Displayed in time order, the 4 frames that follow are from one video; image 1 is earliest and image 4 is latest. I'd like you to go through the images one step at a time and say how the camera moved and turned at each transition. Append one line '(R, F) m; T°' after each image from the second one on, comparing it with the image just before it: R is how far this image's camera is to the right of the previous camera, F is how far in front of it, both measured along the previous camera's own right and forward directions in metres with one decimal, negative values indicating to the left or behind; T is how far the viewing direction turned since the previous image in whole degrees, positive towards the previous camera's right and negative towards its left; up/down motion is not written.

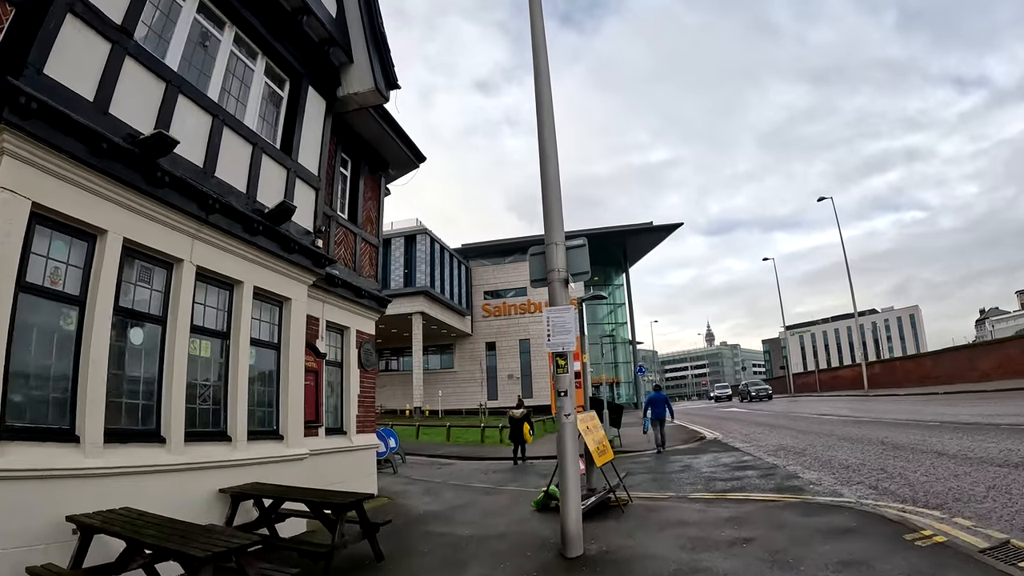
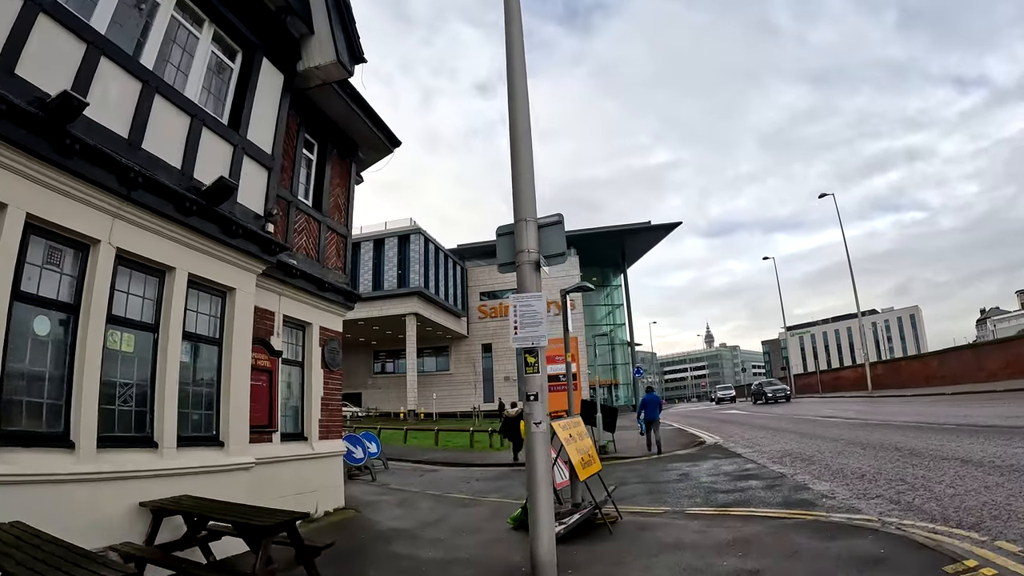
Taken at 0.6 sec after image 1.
(+0.3, +0.9) m; 0°
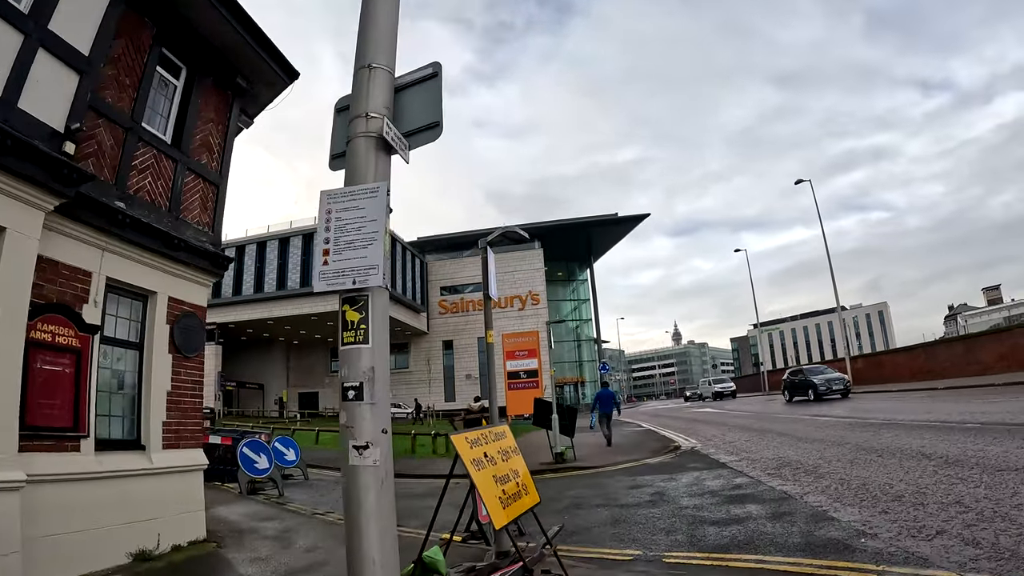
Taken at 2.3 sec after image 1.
(+0.6, +2.3) m; +3°
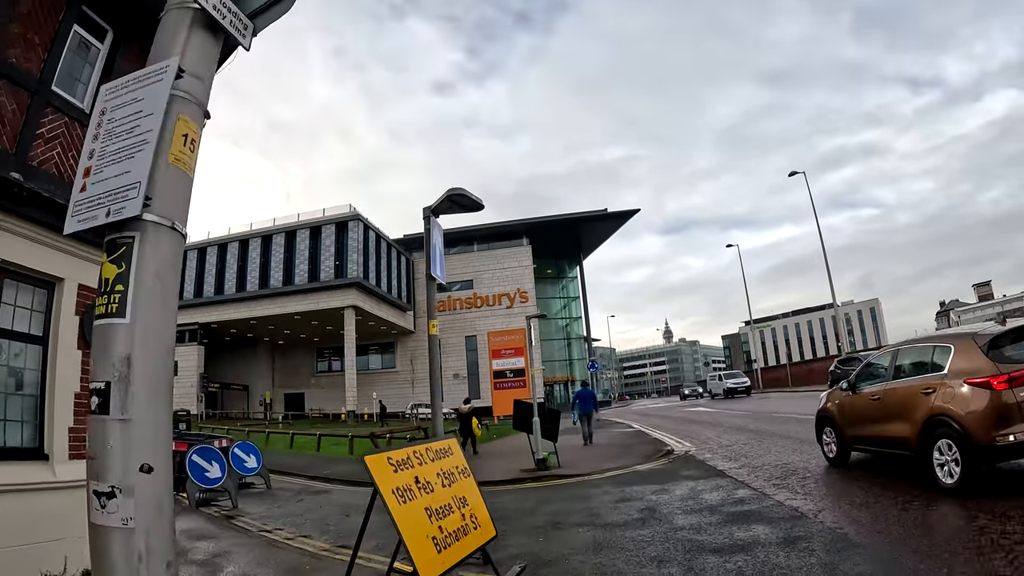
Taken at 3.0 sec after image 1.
(+0.3, +1.0) m; +1°
